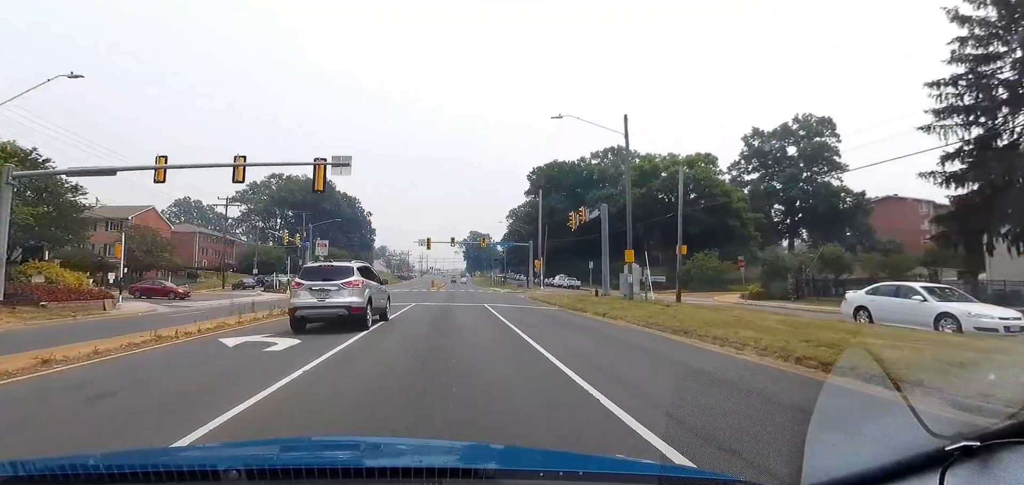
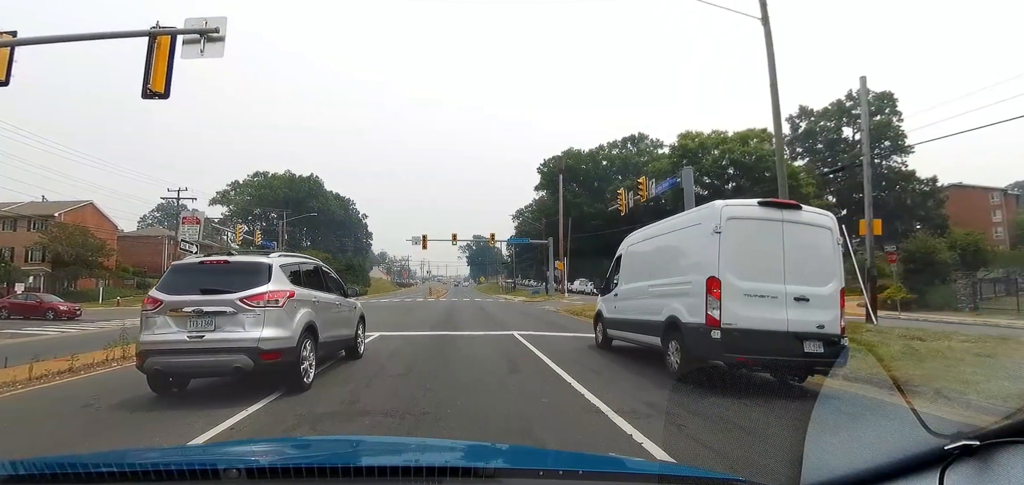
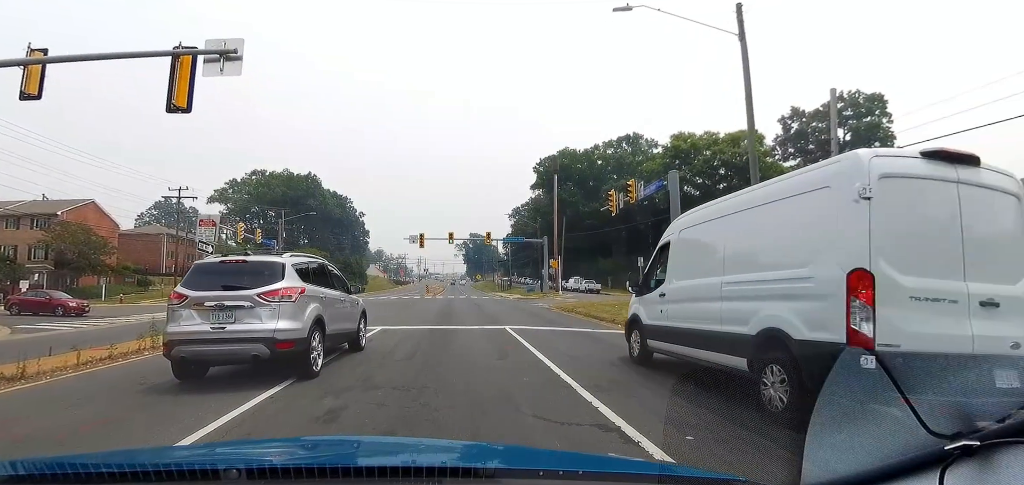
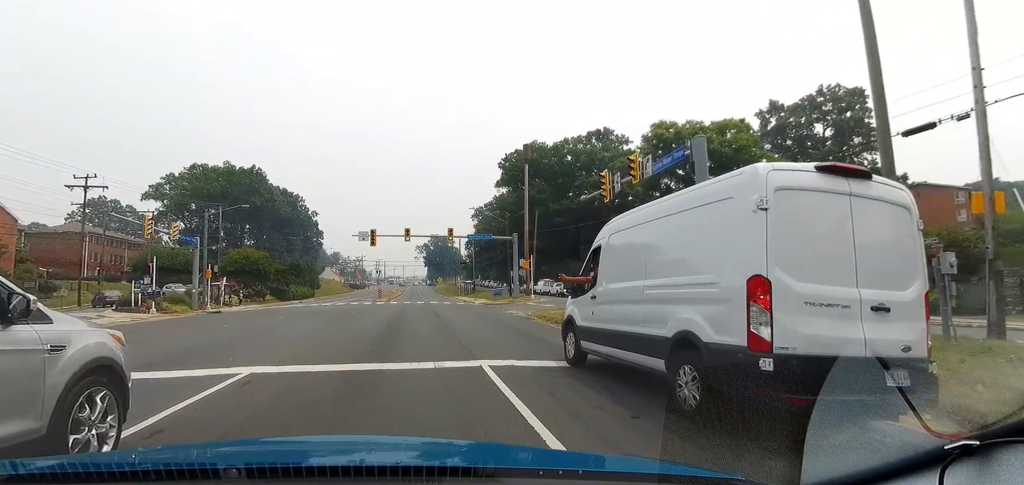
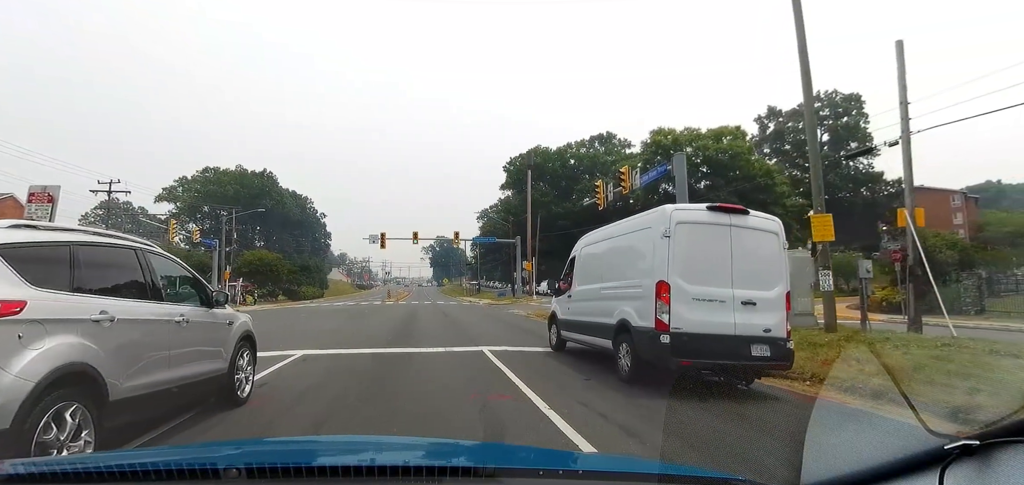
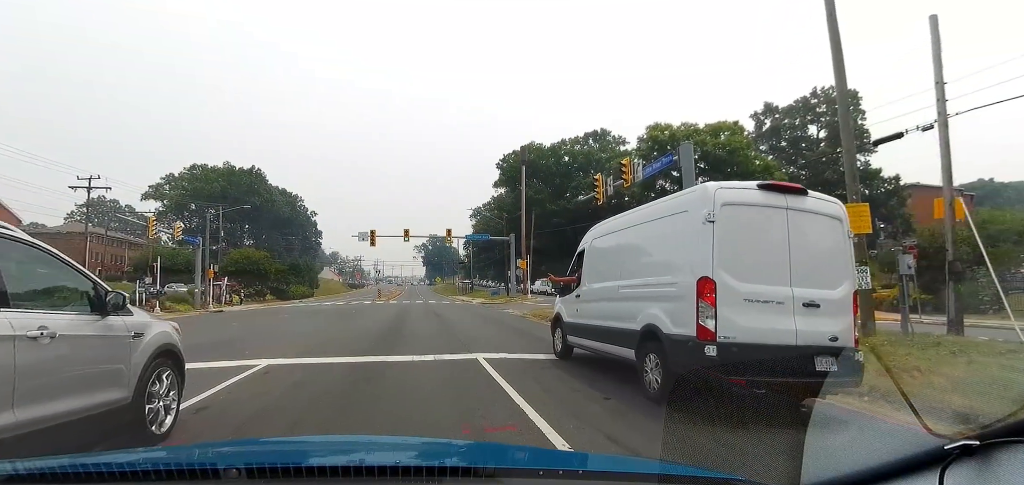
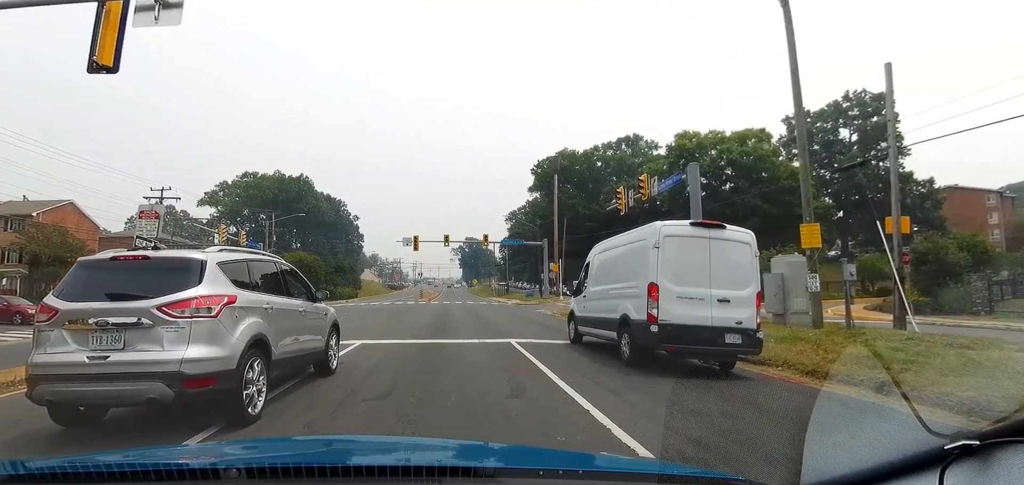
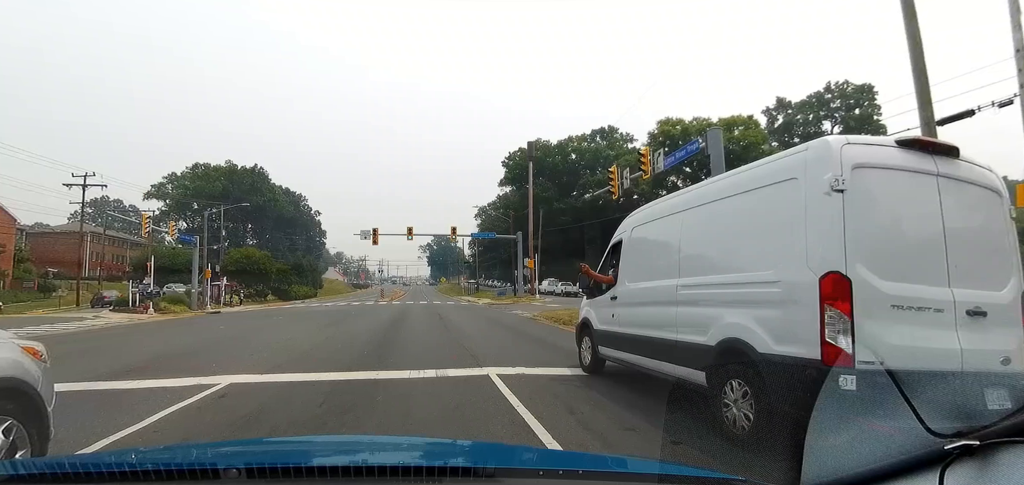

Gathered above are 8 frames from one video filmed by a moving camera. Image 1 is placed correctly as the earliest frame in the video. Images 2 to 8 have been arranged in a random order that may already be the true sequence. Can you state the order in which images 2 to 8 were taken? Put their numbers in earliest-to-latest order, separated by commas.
3, 2, 7, 5, 6, 4, 8
